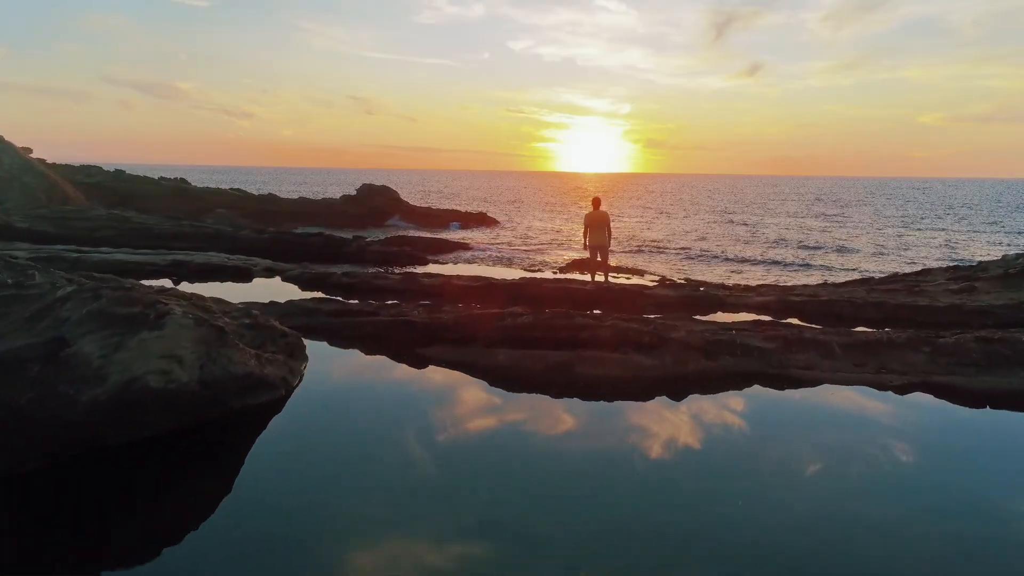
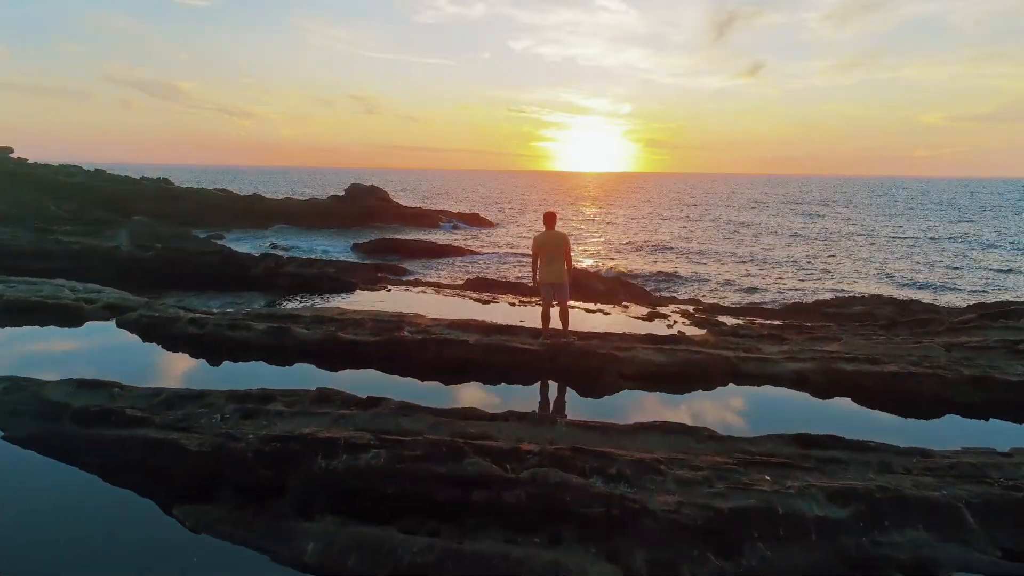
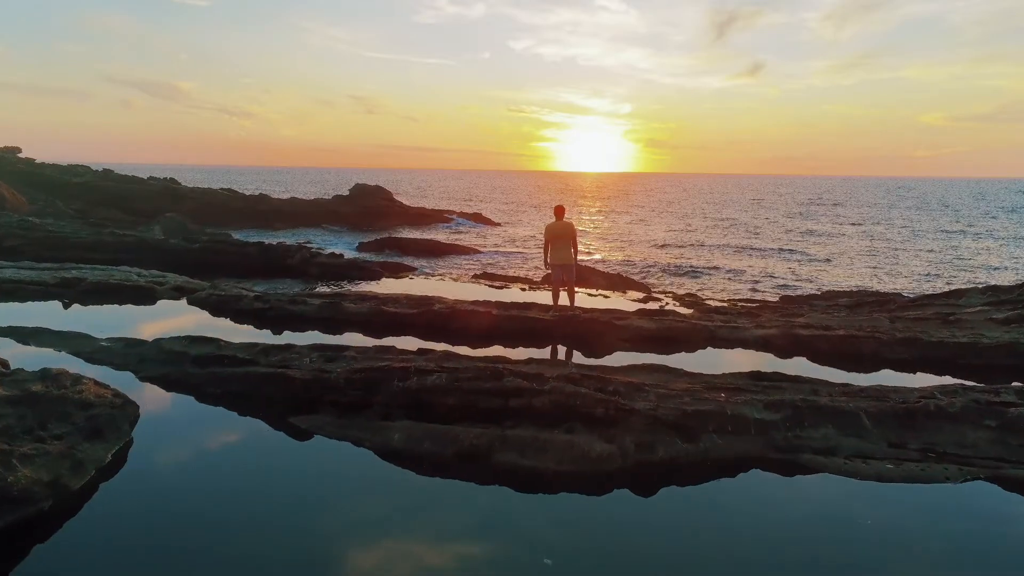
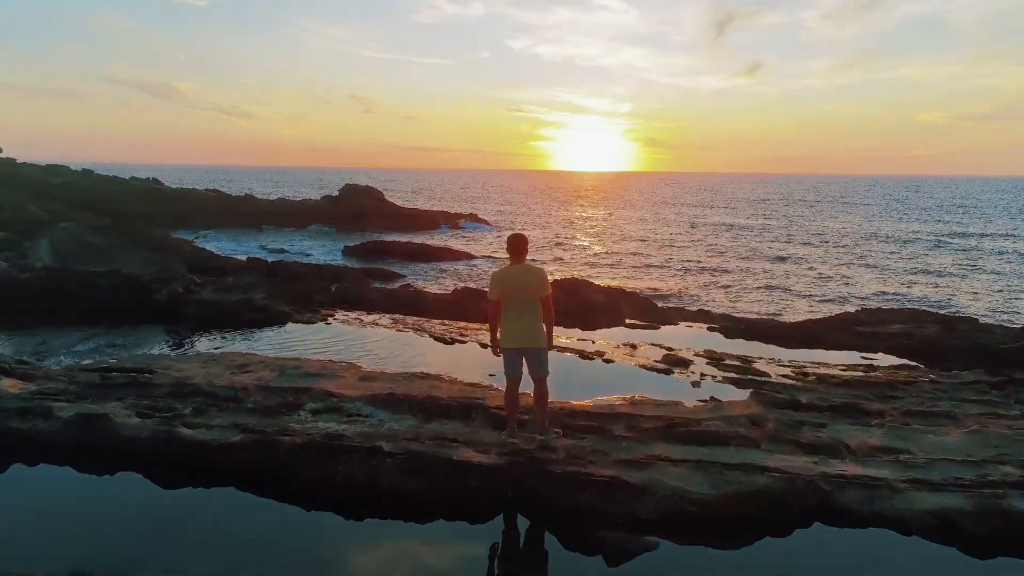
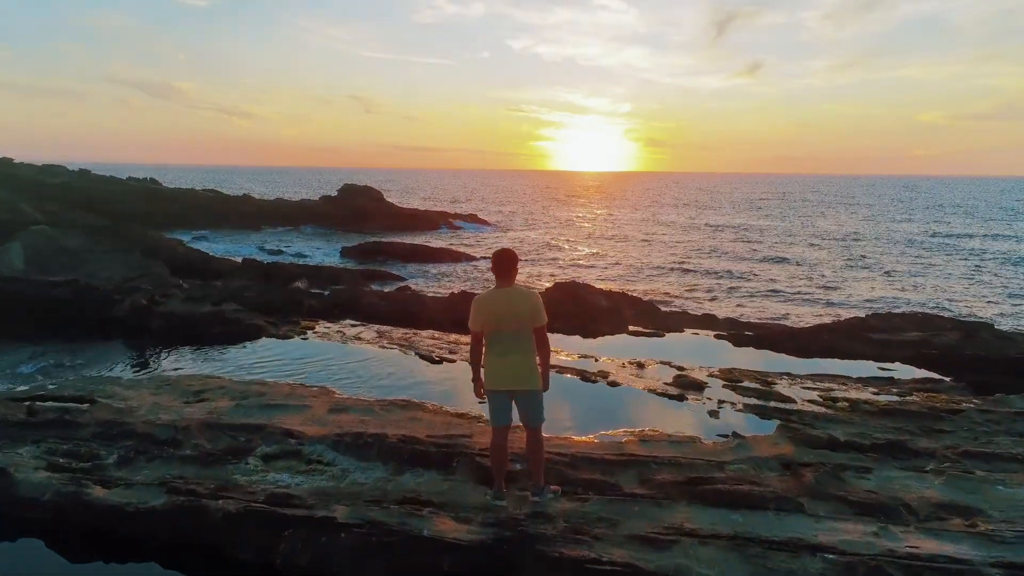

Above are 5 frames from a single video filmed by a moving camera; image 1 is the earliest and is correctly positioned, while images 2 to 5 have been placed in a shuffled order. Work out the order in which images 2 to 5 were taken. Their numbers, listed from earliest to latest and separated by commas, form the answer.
3, 2, 4, 5
